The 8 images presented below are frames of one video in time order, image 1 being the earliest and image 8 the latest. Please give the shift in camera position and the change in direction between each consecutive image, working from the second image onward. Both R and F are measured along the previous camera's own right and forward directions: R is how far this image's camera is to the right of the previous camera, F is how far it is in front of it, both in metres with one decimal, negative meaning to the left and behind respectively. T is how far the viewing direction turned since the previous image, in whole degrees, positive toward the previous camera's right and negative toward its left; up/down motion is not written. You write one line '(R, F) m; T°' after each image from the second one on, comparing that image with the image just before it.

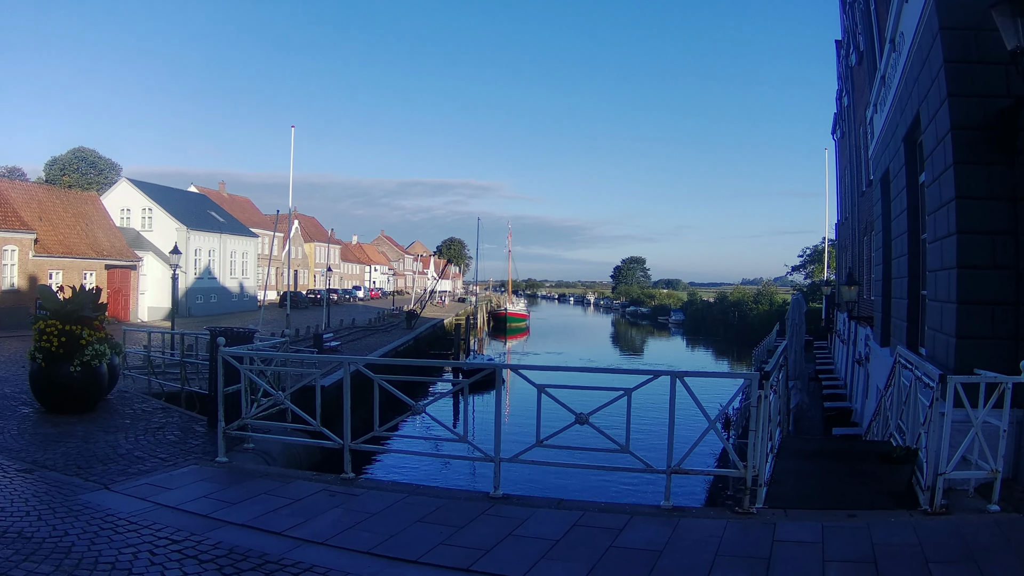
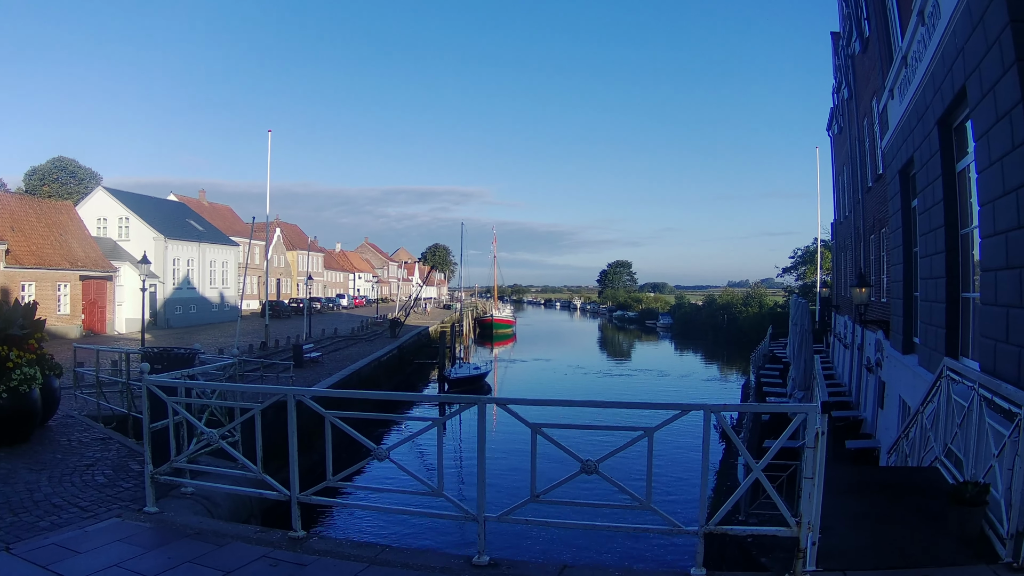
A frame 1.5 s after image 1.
(0.0, +1.1) m; +1°
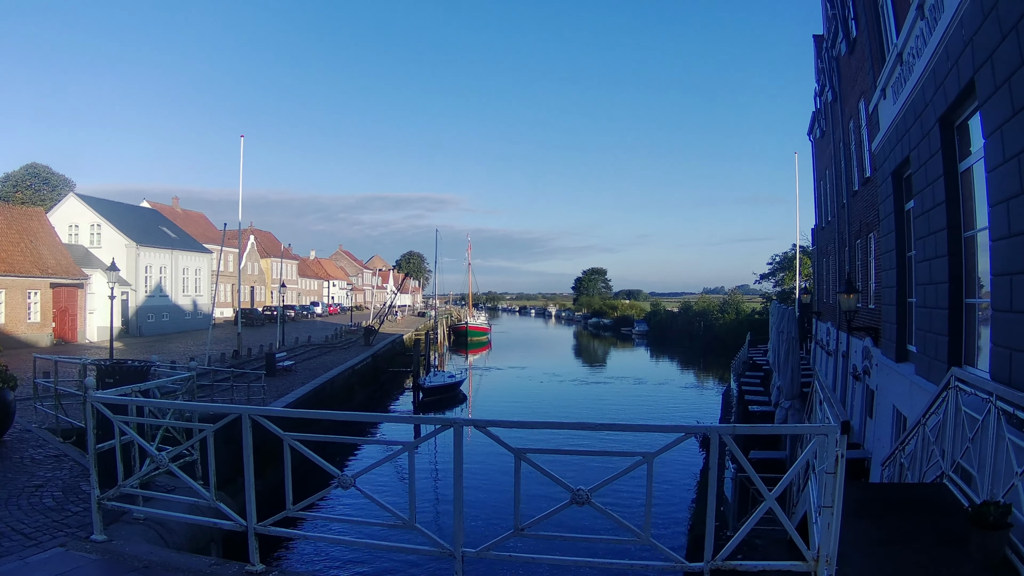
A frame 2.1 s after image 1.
(-0.1, +0.4) m; +2°
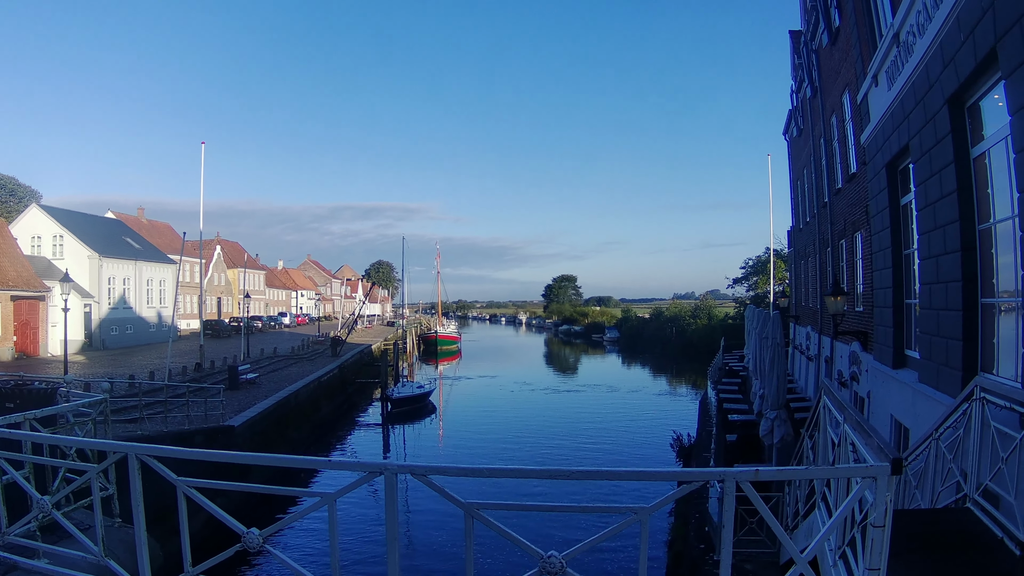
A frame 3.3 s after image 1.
(0.0, +0.8) m; +3°
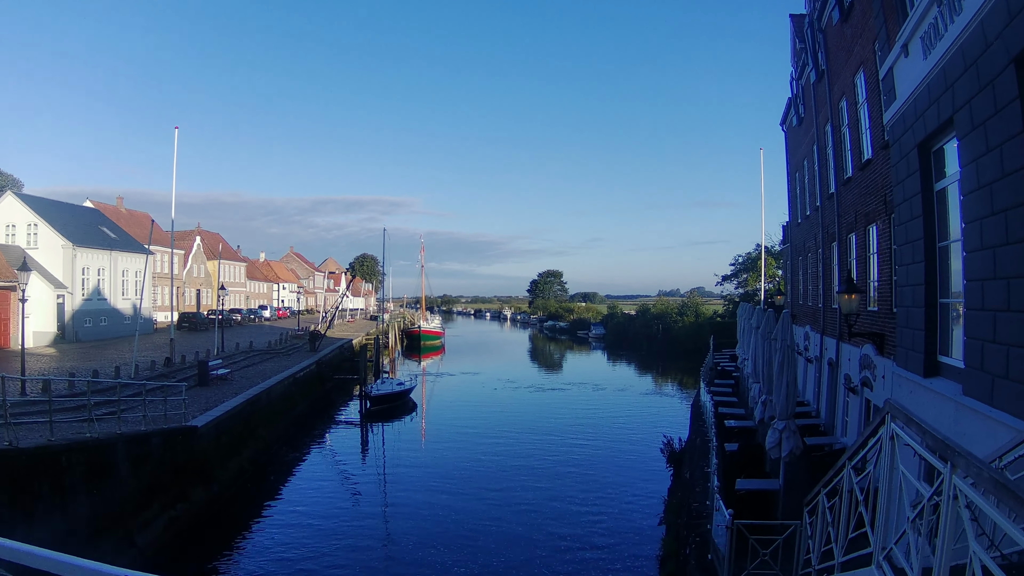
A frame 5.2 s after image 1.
(+0.1, +1.2) m; +1°
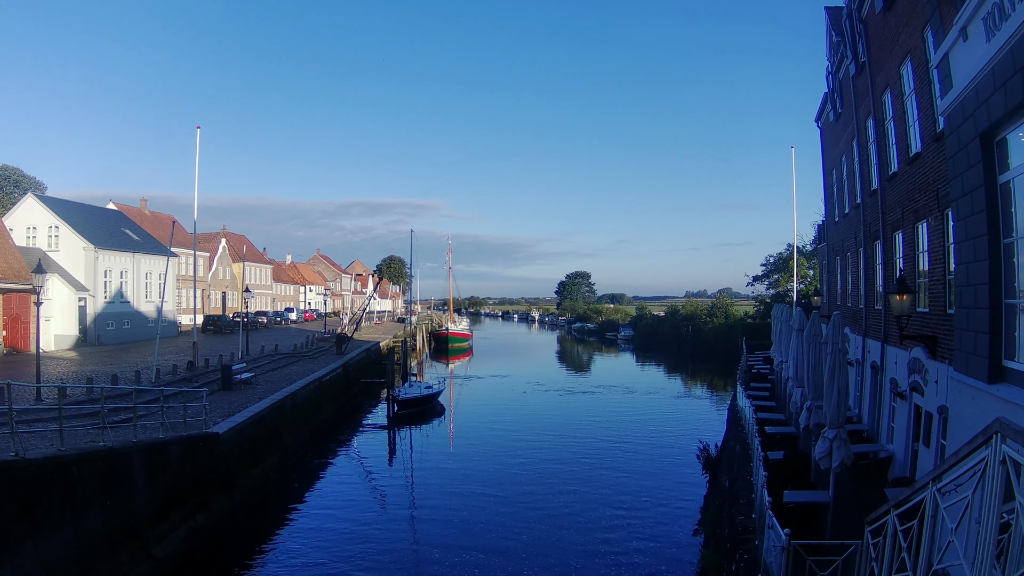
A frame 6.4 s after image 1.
(0.0, +0.4) m; -2°
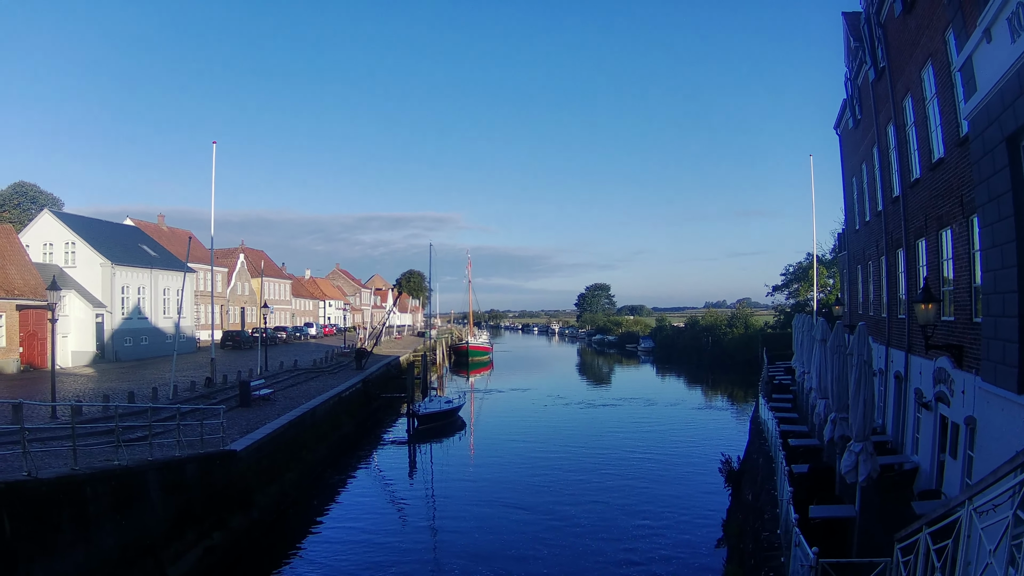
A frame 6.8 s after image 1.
(+0.1, +0.1) m; -2°
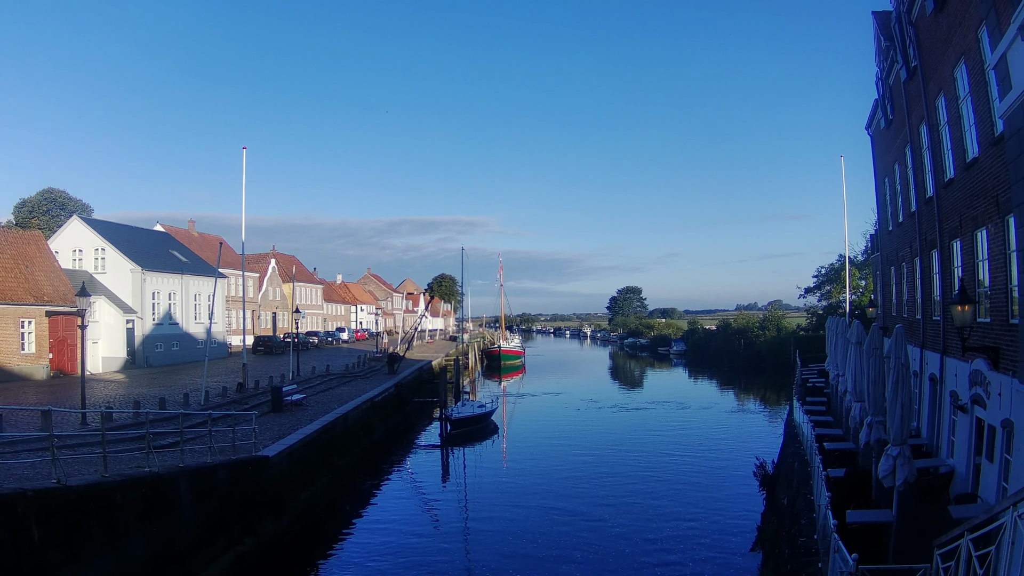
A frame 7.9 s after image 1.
(+0.2, 0.0) m; -3°
